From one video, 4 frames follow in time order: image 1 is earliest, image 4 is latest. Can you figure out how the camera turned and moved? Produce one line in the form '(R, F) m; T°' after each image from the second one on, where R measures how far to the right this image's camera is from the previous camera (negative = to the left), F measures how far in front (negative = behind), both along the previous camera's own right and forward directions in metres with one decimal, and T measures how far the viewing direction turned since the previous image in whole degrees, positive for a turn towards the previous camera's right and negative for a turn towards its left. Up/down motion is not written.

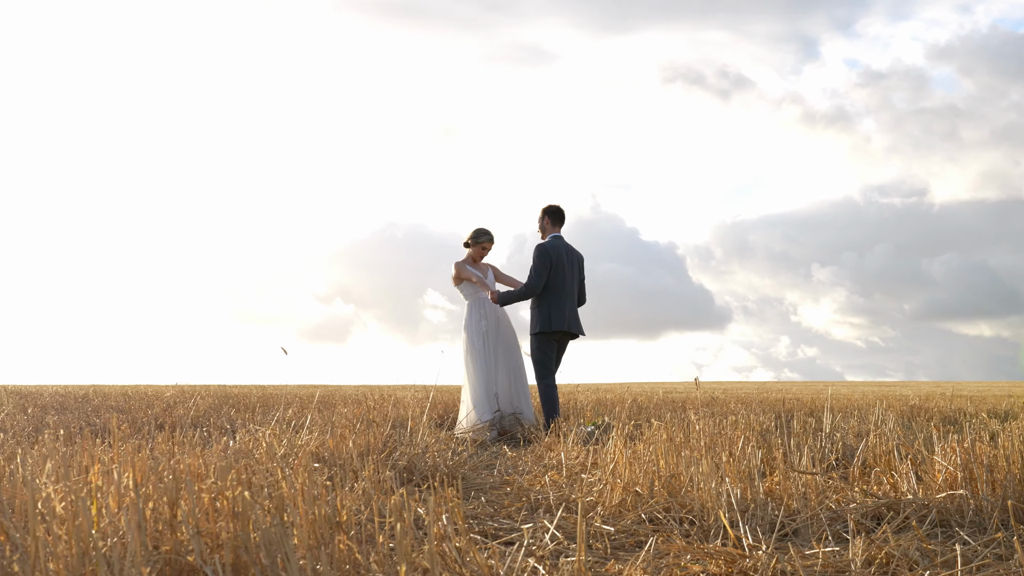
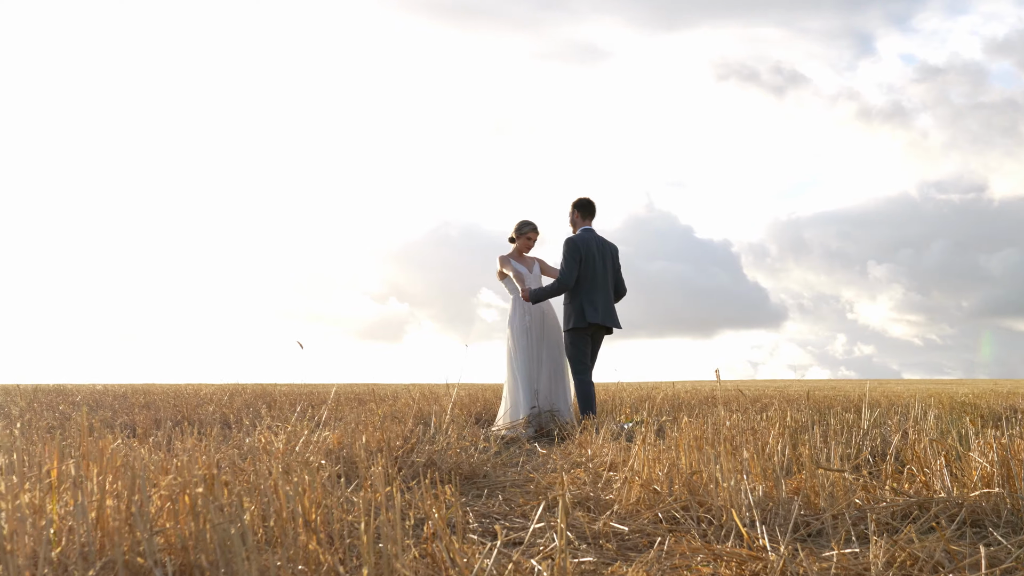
(+0.1, +0.1) m; -3°
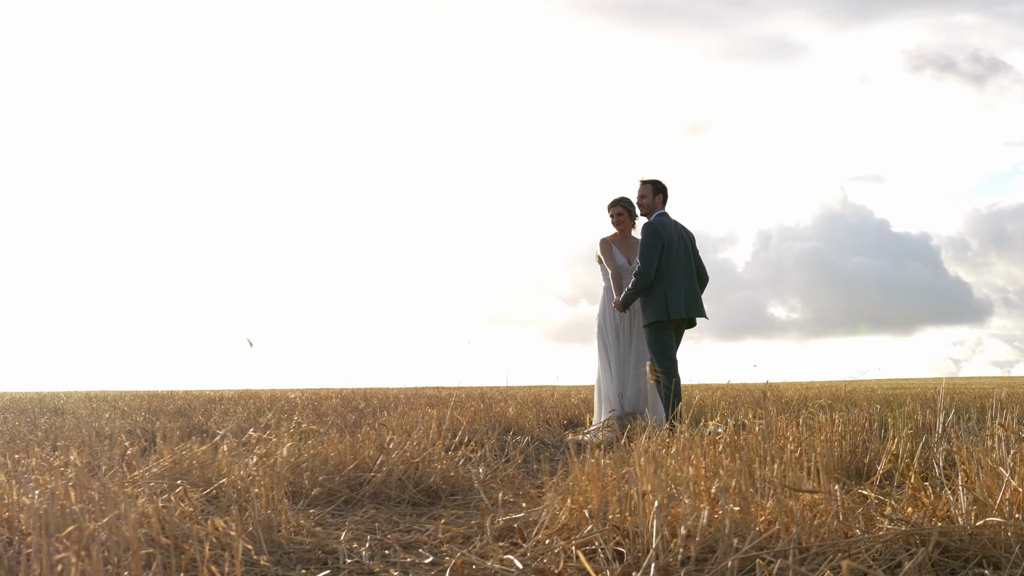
(+0.9, +0.6) m; -8°
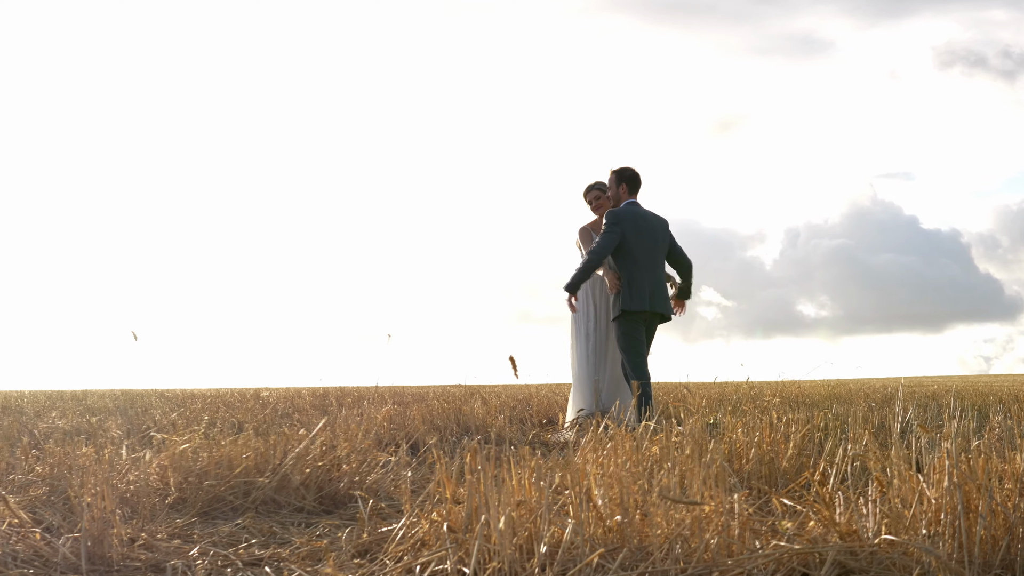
(+0.5, +0.4) m; +1°
